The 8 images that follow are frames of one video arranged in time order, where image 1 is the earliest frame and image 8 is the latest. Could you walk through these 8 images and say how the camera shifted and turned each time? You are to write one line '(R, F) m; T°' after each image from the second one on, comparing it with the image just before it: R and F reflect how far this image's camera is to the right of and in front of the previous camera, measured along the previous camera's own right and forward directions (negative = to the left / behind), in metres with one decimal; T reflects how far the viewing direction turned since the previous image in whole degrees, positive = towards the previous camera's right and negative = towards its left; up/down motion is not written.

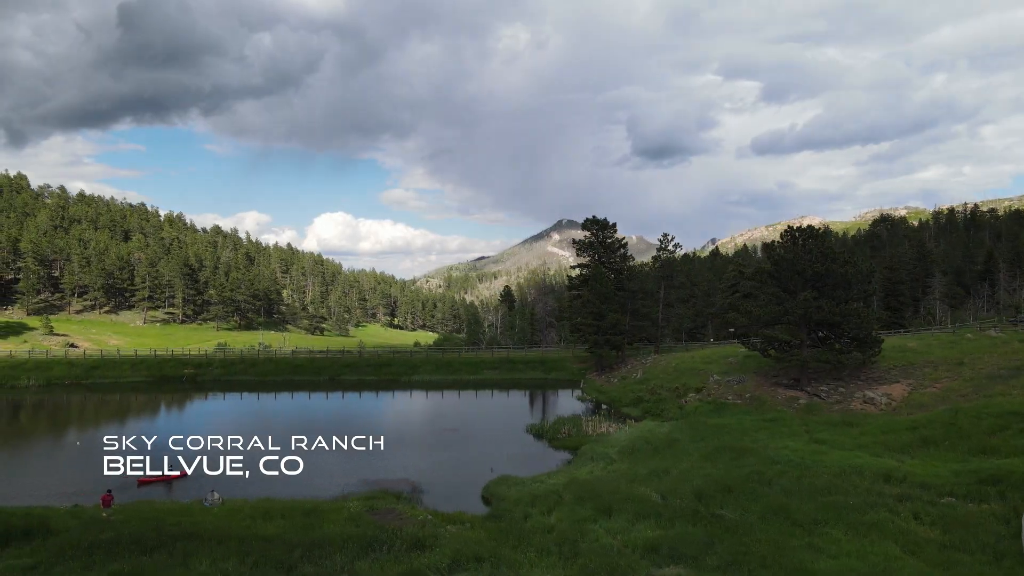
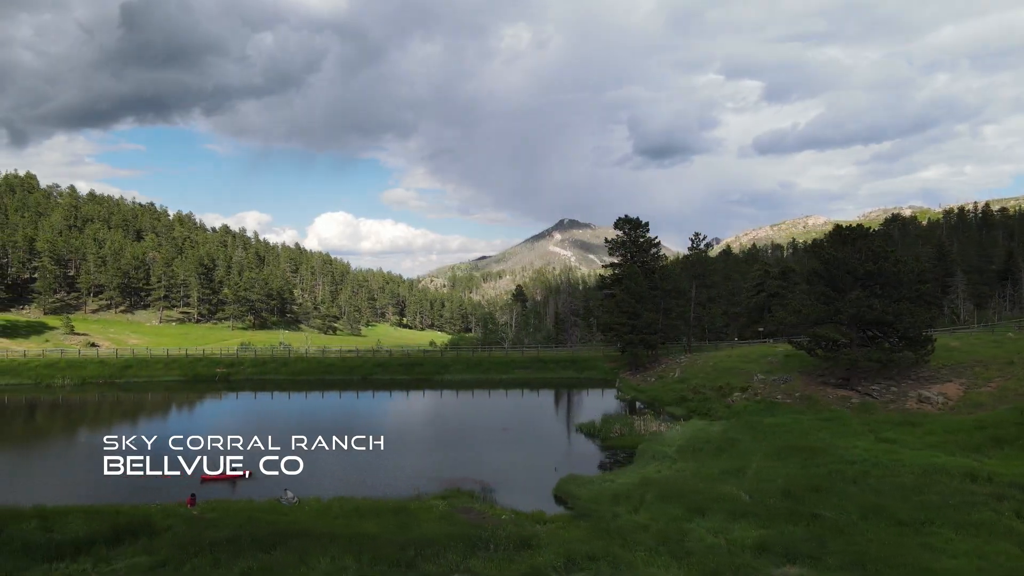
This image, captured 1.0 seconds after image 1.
(-3.7, 0.0) m; 0°
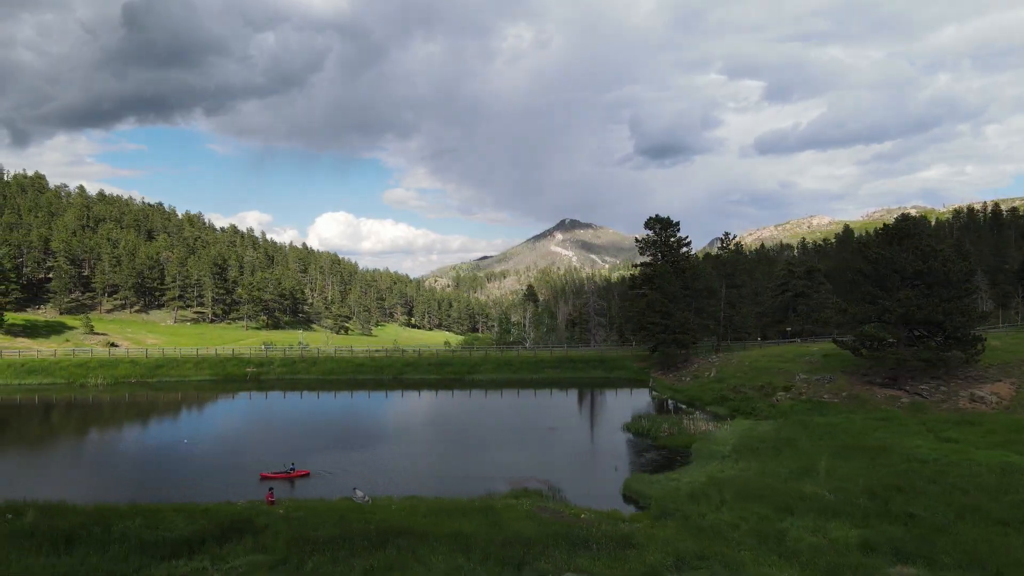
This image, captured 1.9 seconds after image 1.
(-3.5, 0.0) m; 0°
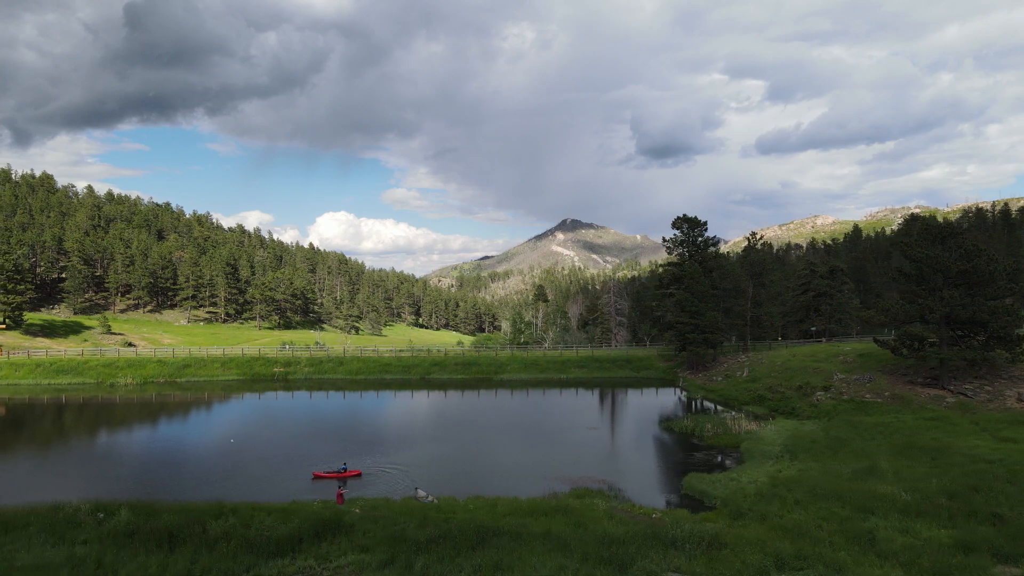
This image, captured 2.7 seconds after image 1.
(-3.2, 0.0) m; 0°
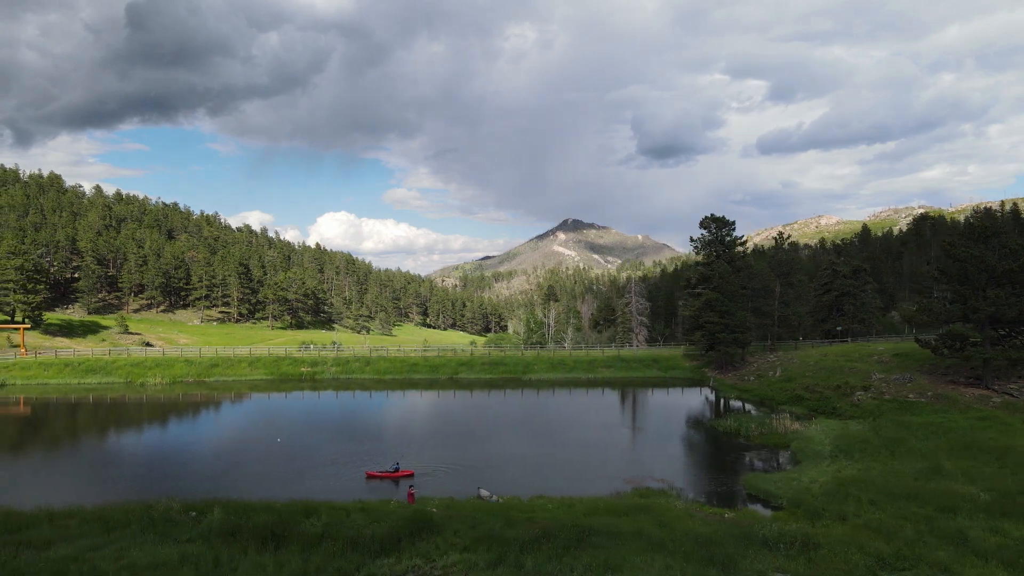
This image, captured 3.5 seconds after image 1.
(-3.2, +0.1) m; 0°
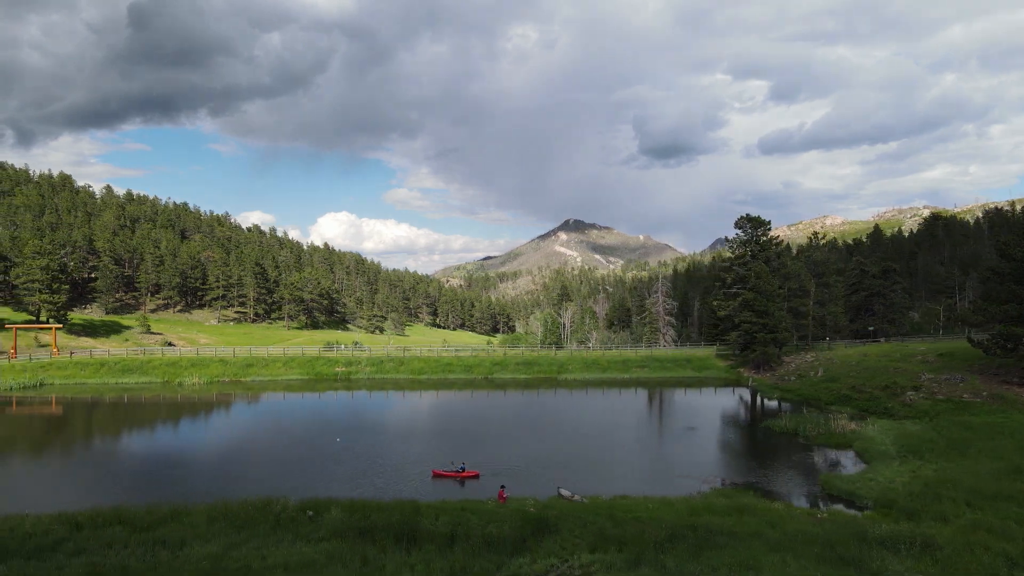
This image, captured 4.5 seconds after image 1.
(-4.1, +0.1) m; 0°
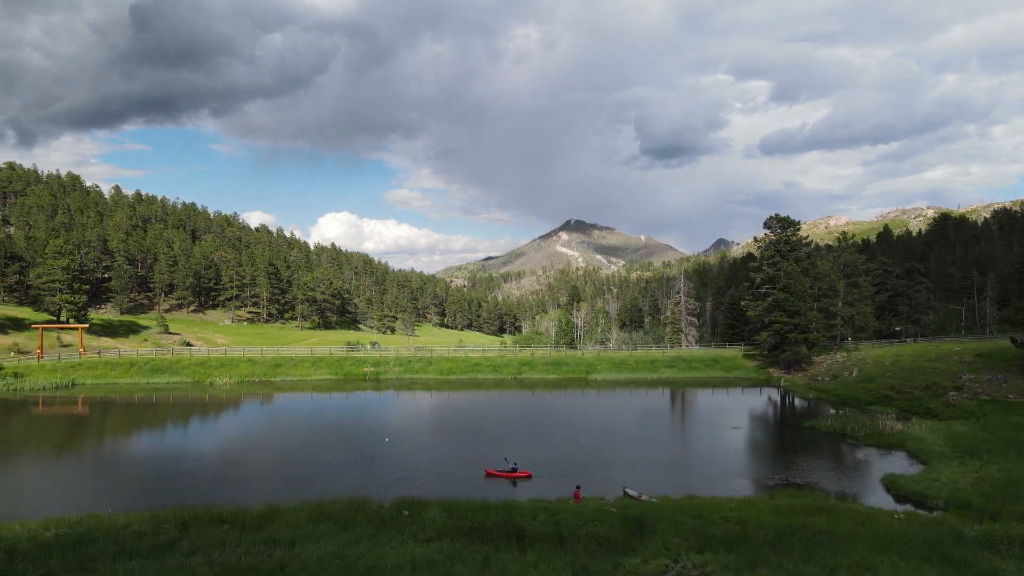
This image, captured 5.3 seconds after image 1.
(-3.4, +0.1) m; 0°
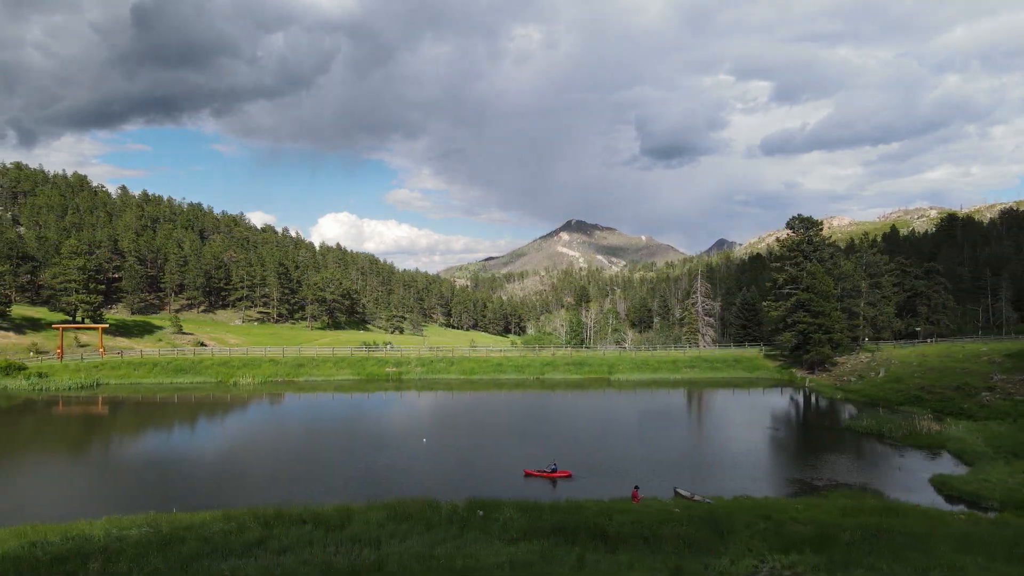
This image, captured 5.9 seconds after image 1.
(-2.6, +0.1) m; 0°
